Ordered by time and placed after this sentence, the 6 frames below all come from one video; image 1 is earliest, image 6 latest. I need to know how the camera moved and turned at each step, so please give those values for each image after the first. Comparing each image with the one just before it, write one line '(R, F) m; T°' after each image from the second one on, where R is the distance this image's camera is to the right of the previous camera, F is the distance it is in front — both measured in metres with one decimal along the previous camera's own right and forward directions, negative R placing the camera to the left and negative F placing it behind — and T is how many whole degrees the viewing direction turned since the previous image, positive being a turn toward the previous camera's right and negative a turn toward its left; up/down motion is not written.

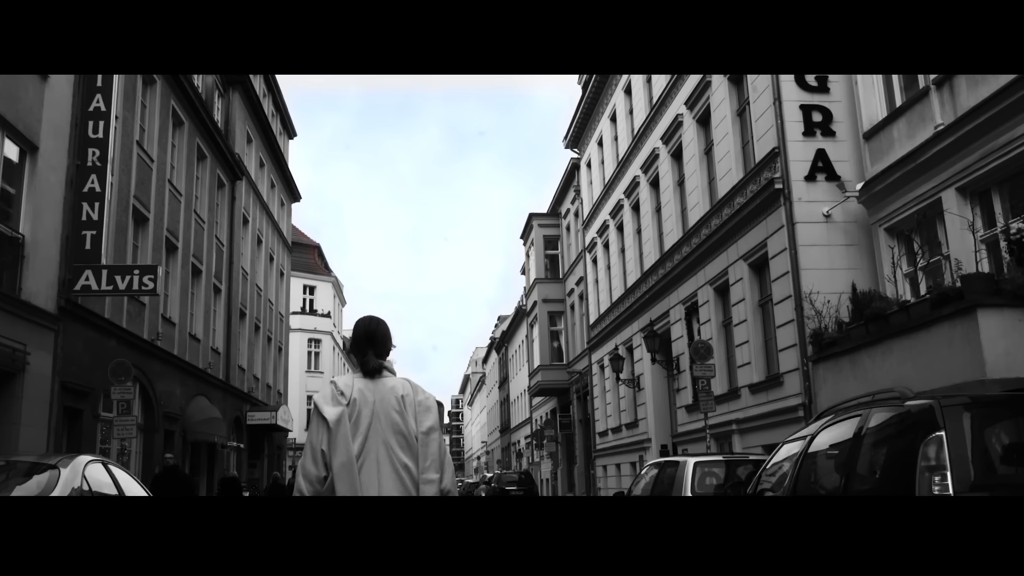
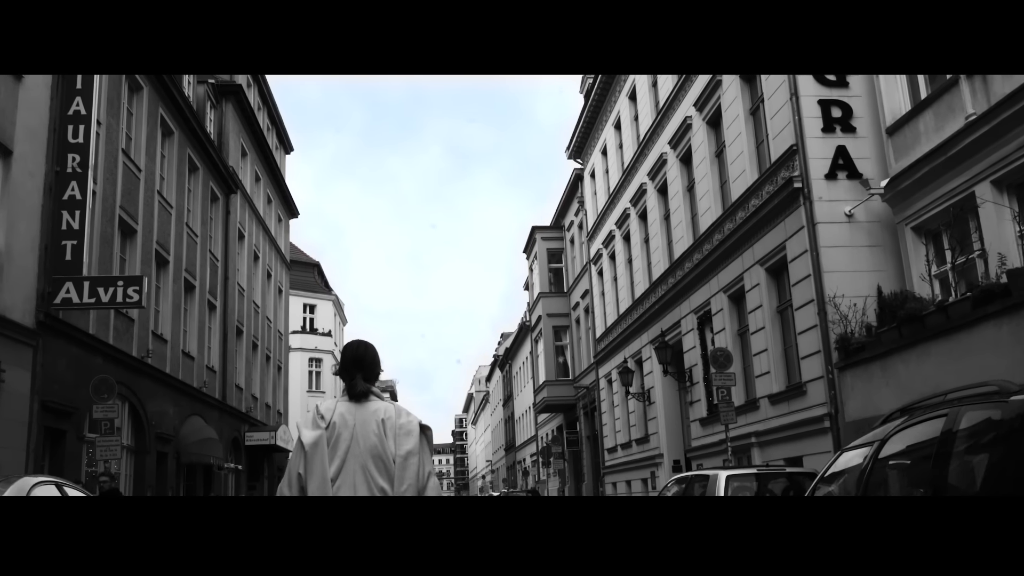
(0.0, +0.5) m; 0°
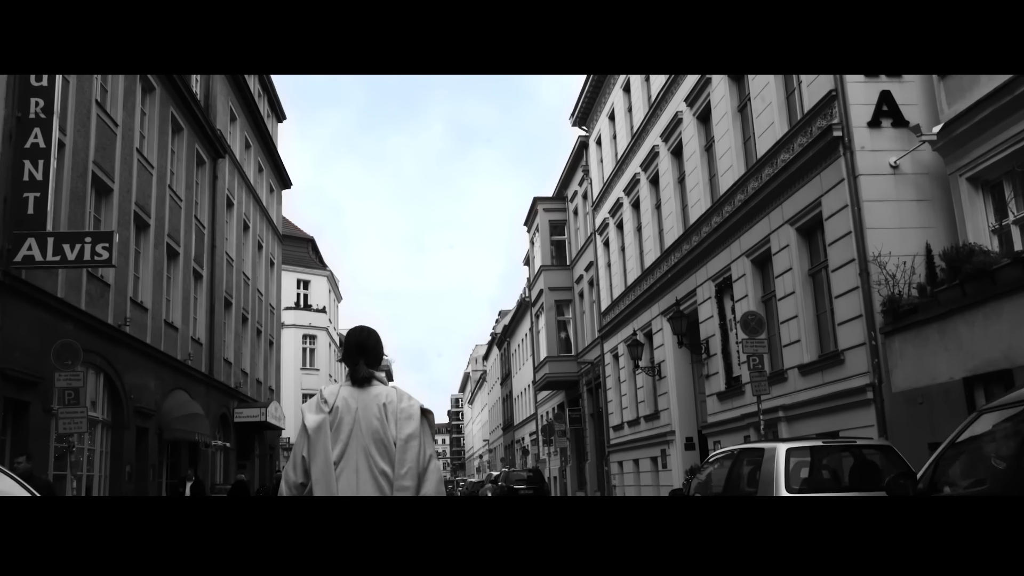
(-0.1, +0.9) m; 0°
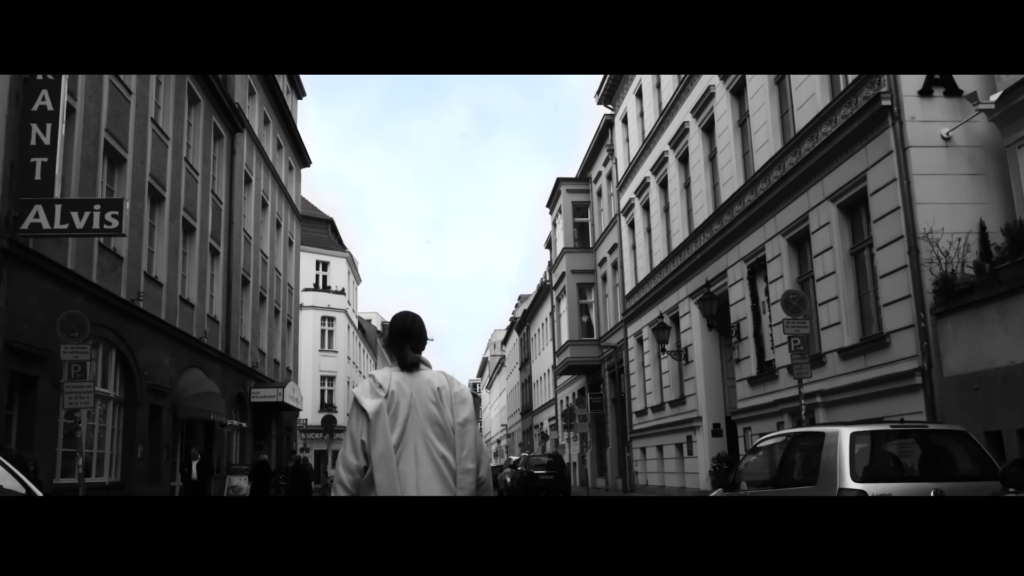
(-0.1, +0.4) m; -1°
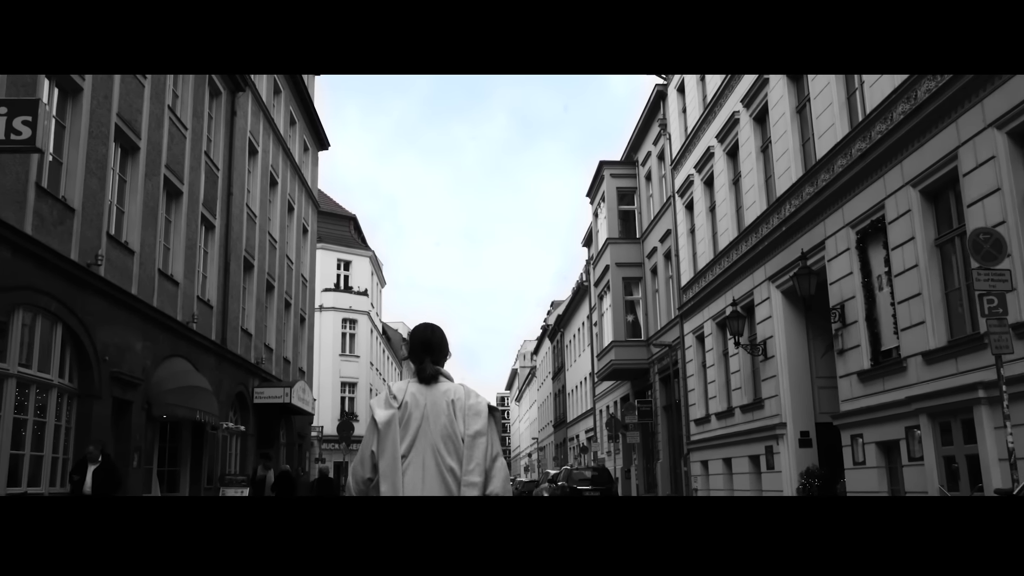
(-0.3, +2.4) m; -2°
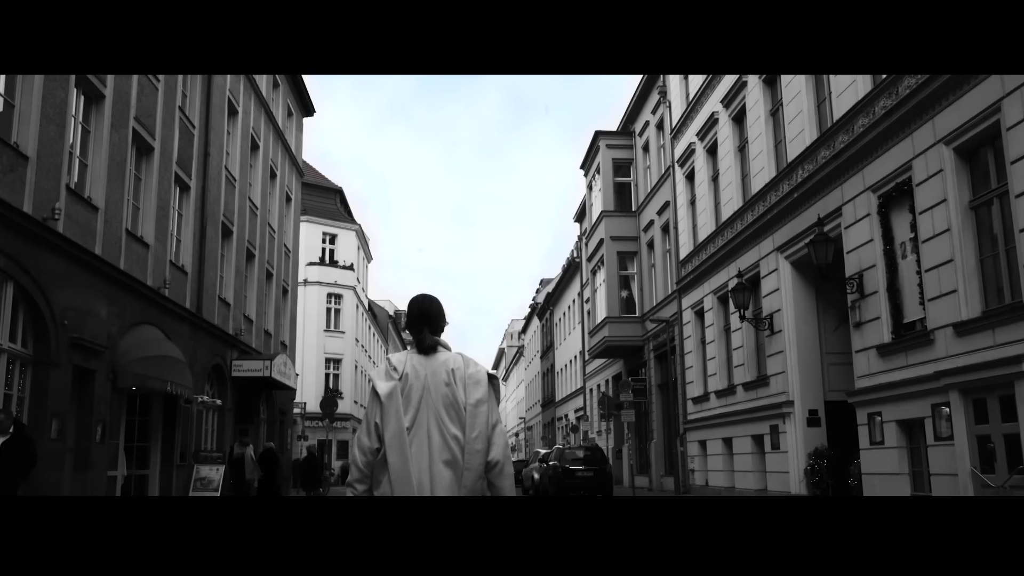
(-0.1, +0.7) m; +1°
